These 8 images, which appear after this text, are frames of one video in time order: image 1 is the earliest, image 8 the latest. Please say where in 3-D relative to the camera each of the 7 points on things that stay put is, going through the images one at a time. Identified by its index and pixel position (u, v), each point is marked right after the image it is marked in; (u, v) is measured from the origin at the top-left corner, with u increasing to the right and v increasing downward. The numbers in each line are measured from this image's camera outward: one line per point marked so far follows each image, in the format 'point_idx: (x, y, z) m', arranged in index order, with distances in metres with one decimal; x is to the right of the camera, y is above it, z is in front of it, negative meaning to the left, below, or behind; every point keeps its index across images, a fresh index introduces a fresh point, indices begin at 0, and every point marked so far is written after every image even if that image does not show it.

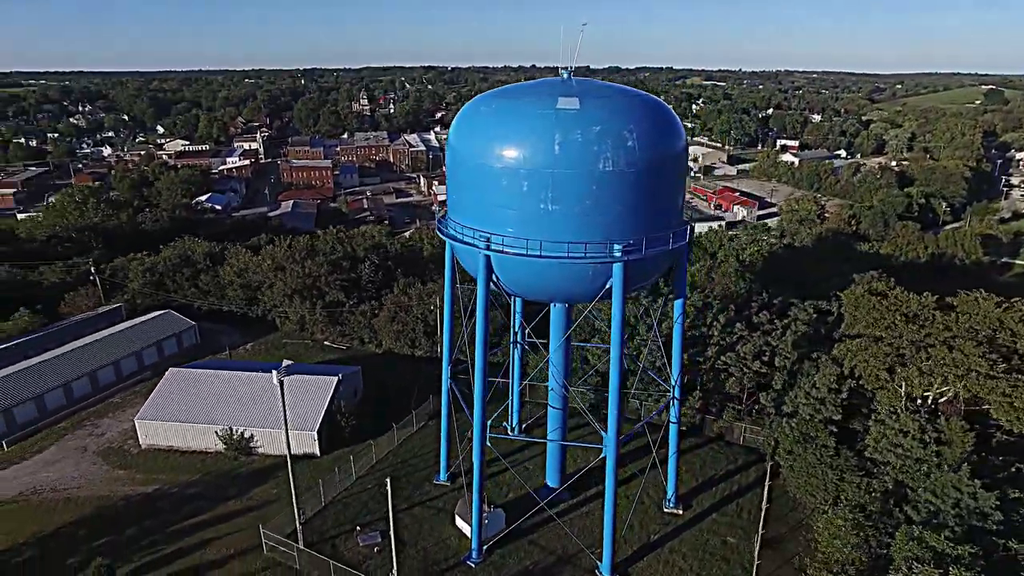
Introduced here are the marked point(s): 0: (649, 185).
0: (+2.2, +1.8, +10.7) m
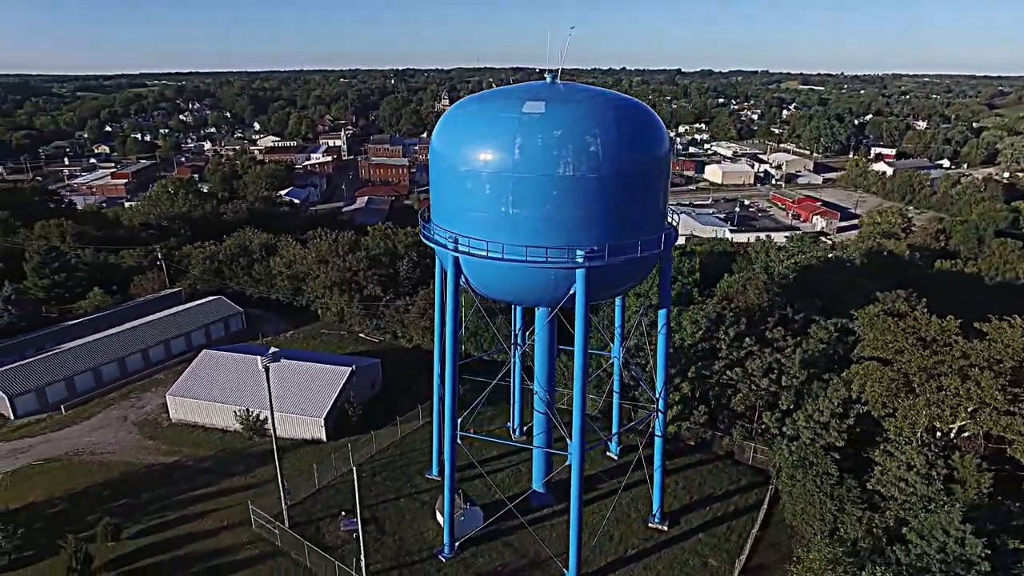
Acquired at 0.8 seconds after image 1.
0: (+1.6, +1.7, +10.5) m
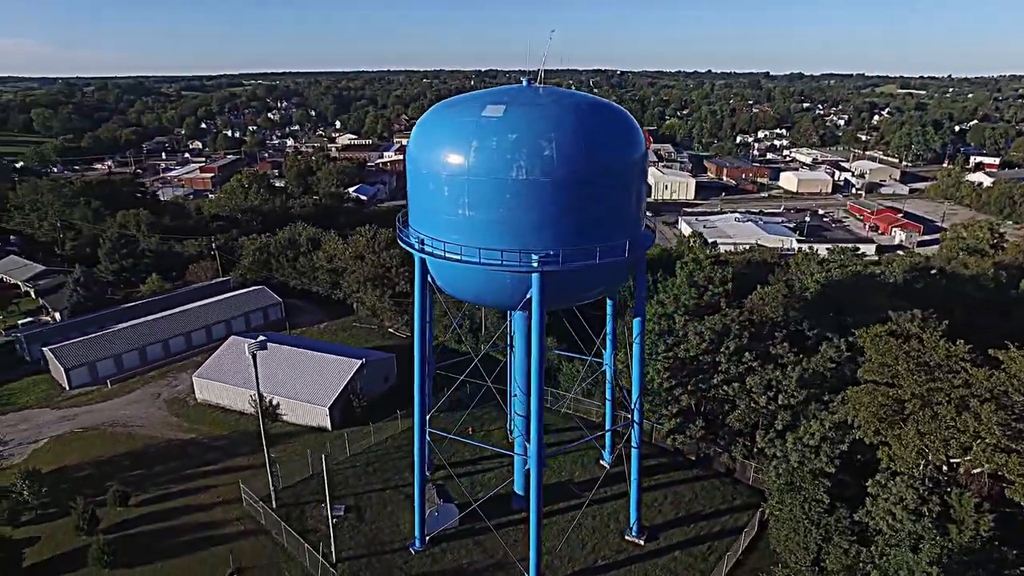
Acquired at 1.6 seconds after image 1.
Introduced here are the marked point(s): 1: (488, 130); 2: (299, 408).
0: (+0.9, +1.6, +10.5) m
1: (-0.5, +2.7, +10.5) m
2: (-6.3, -3.6, +18.5) m
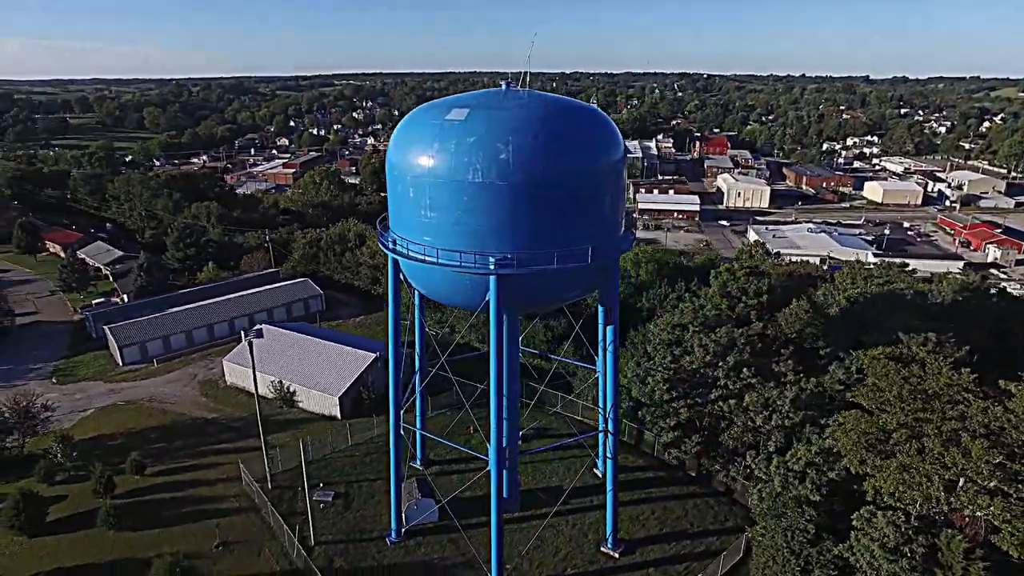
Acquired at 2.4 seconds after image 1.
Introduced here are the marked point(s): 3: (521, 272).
0: (+0.2, +1.5, +10.5) m
1: (-1.1, +2.7, +10.7) m
2: (-6.2, -3.4, +19.3) m
3: (+0.1, +0.3, +10.7) m
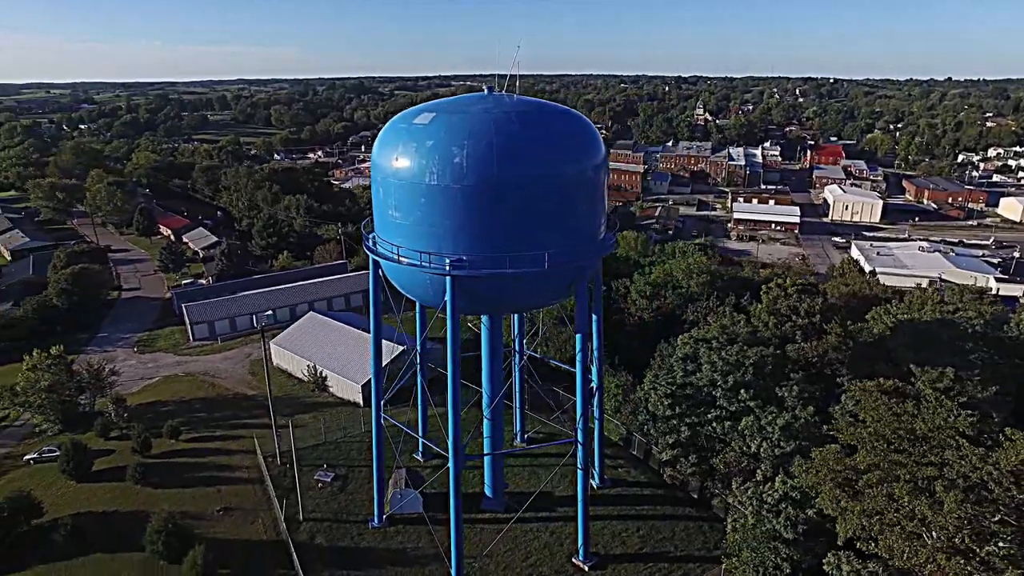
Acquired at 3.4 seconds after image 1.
0: (-0.5, +1.4, +10.6) m
1: (-1.7, +2.7, +11.1) m
2: (-5.7, -3.1, +20.4) m
3: (-0.6, +0.2, +10.9) m
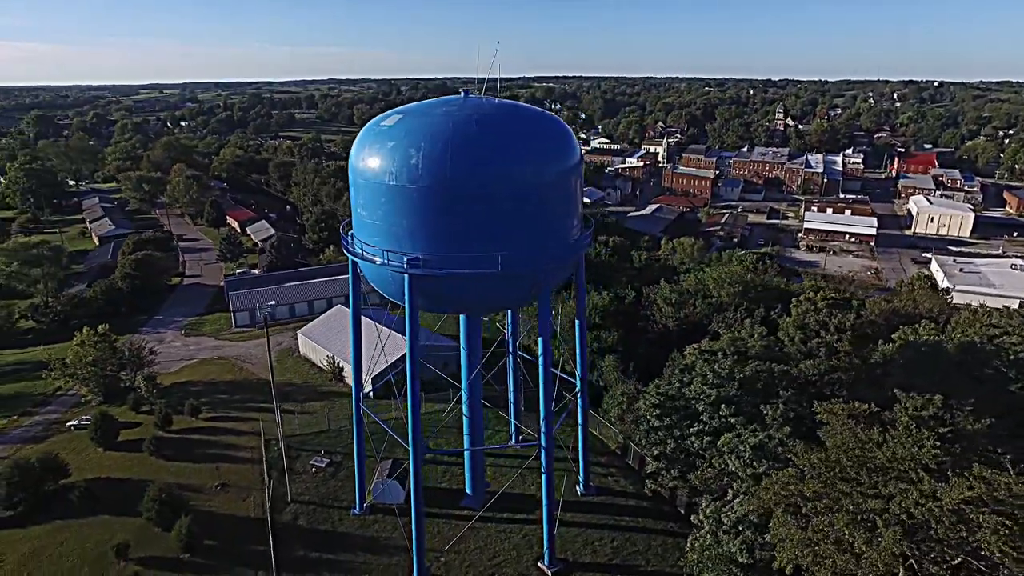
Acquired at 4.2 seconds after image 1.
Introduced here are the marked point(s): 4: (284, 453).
0: (-1.3, +1.5, +10.8) m
1: (-2.4, +2.7, +11.4) m
2: (-5.4, -2.9, +21.2) m
3: (-1.4, +0.3, +11.1) m
4: (-6.3, -4.5, +17.2) m
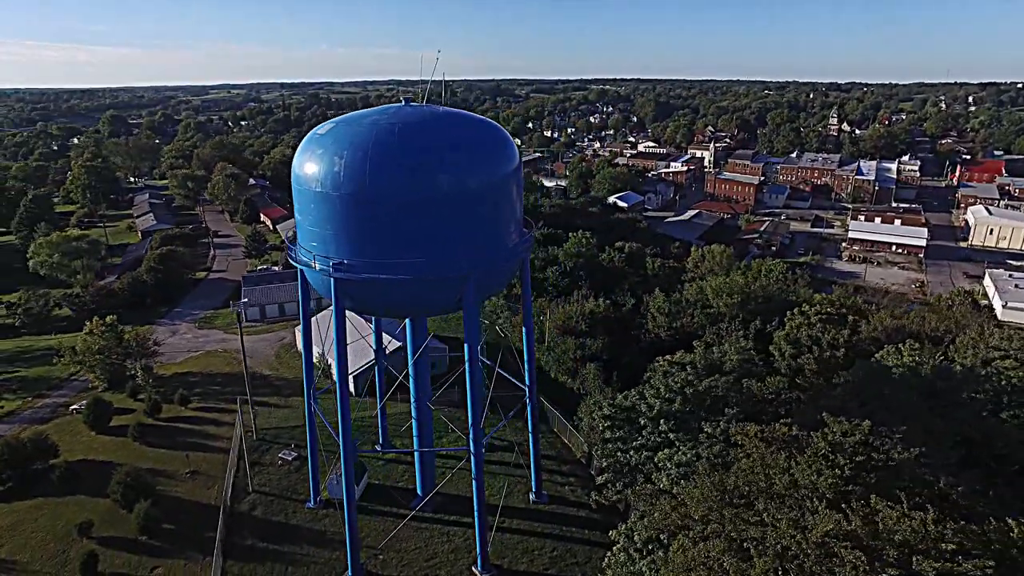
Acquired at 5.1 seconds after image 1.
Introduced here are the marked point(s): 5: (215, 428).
0: (-2.7, +1.4, +11.1) m
1: (-3.8, +2.7, +11.8) m
2: (-6.1, -2.9, +21.8) m
3: (-2.9, +0.2, +11.4) m
4: (-7.3, -4.5, +17.9) m
5: (-9.0, -4.2, +18.8) m
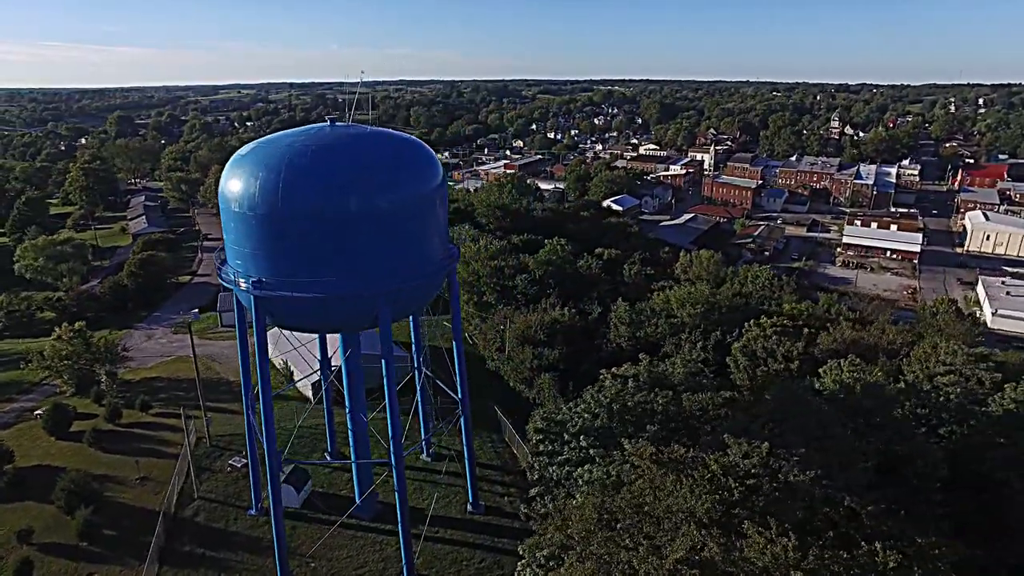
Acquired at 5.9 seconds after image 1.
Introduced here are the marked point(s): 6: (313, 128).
0: (-4.4, +1.0, +11.4) m
1: (-5.4, +2.4, +12.1) m
2: (-7.5, -3.2, +22.1) m
3: (-4.5, -0.2, +11.7) m
4: (-8.9, -4.8, +18.2) m
5: (-10.5, -4.5, +19.2) m
6: (-3.9, +3.2, +12.4) m
